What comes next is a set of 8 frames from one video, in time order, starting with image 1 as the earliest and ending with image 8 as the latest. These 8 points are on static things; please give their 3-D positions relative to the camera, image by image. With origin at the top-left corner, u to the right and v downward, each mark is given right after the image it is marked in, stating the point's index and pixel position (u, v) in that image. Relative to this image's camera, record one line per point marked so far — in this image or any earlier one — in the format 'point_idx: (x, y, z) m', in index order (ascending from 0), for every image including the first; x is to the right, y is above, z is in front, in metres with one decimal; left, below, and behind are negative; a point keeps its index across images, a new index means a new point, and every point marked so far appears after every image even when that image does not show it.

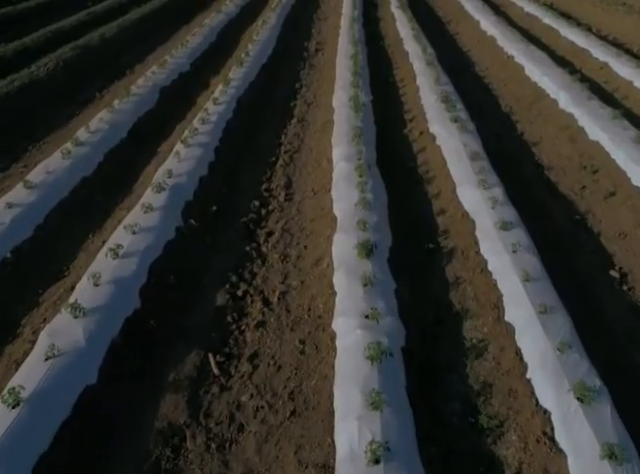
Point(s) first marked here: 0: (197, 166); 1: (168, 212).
0: (-3.2, +1.9, +14.9) m
1: (-3.4, +0.5, +12.5) m
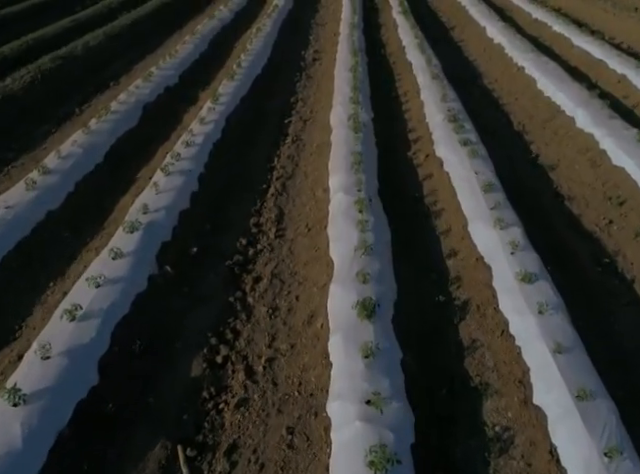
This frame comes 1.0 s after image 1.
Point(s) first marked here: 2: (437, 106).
0: (-3.4, +0.9, +13.3) m
1: (-3.5, -0.4, +10.9) m
2: (+3.9, +4.3, +18.5) m
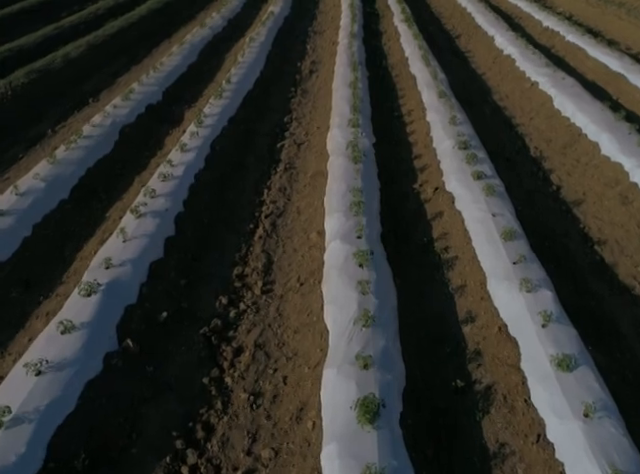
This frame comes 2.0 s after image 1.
0: (-3.5, -0.2, +11.4) m
1: (-3.6, -1.5, +9.1) m
2: (+3.7, +3.2, +16.6) m
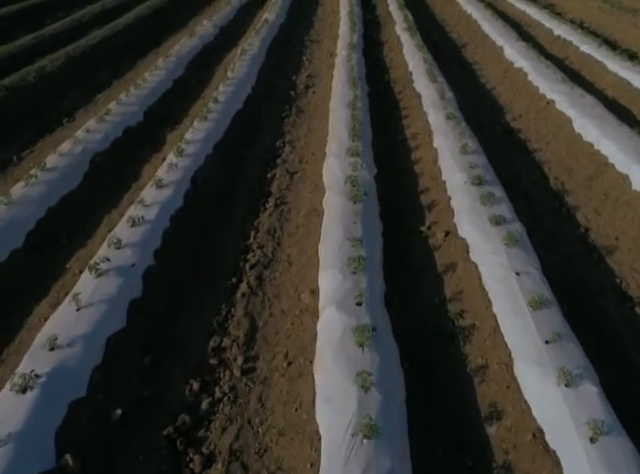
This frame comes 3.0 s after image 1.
0: (-3.6, -1.3, +9.6) m
1: (-3.8, -2.7, +7.2) m
2: (+3.6, +2.0, +14.8) m
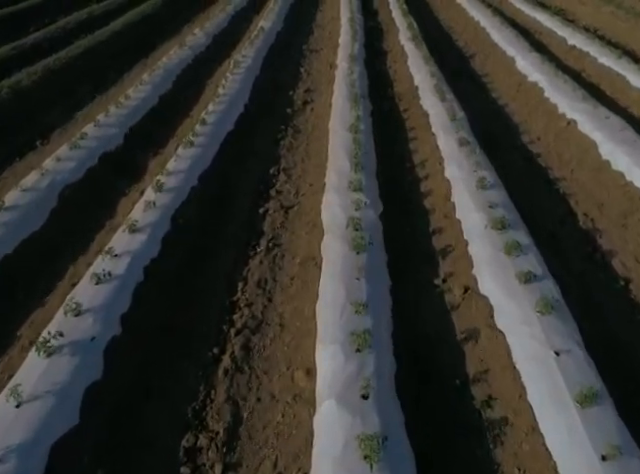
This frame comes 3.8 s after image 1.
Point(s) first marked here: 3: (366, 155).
0: (-3.7, -2.4, +7.8) m
1: (-3.8, -3.7, +5.4) m
2: (+3.5, +0.9, +13.0) m
3: (+1.3, +2.3, +15.5) m
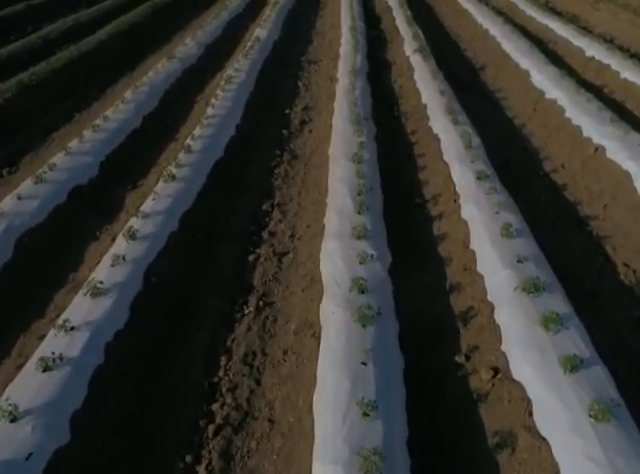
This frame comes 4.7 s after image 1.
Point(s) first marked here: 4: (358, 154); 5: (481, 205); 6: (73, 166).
0: (-3.7, -3.6, +5.9) m
1: (-3.9, -4.9, +3.5) m
2: (+3.5, -0.2, +11.1) m
3: (+1.2, +1.1, +13.6) m
4: (+1.0, +2.3, +15.3) m
5: (+3.7, +0.8, +12.8) m
6: (-6.6, +1.9, +15.0) m
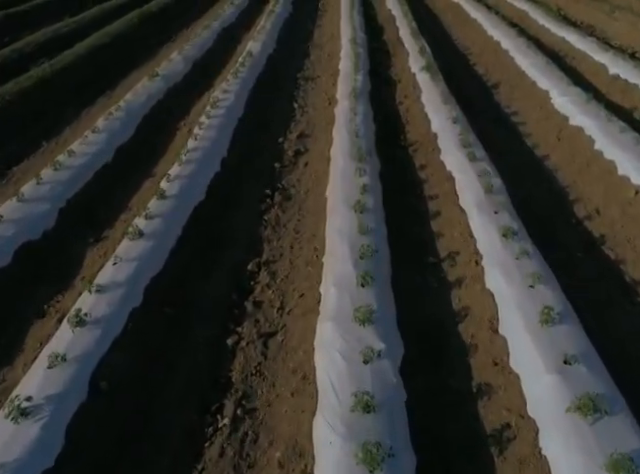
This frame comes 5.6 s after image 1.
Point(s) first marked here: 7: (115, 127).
0: (-3.8, -5.0, +3.6) m
1: (-3.9, -6.3, +1.2) m
2: (+3.4, -1.7, +8.8) m
3: (+1.1, -0.3, +11.4) m
4: (+0.9, +0.8, +13.0) m
5: (+3.6, -0.7, +10.5) m
6: (-6.7, +0.5, +12.7) m
7: (-6.5, +3.4, +17.5) m
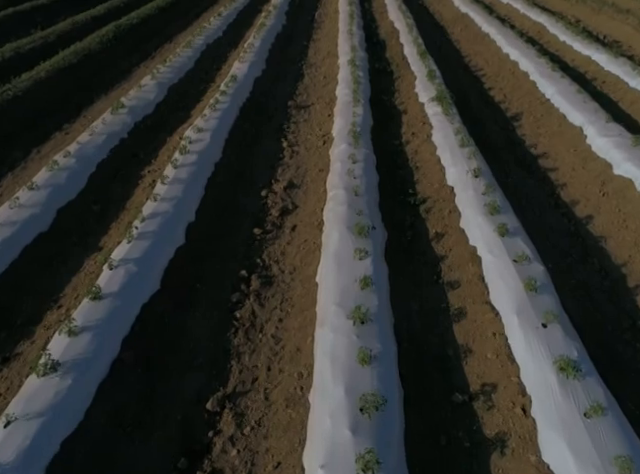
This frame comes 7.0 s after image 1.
0: (-4.0, -7.0, +0.2) m
1: (-4.2, -8.3, -2.1) m
2: (+3.2, -3.7, +5.5) m
3: (+0.9, -2.3, +8.0) m
4: (+0.7, -1.2, +9.7) m
5: (+3.3, -2.7, +7.2) m
6: (-6.9, -1.6, +9.4) m
7: (-6.7, +1.4, +14.2) m
